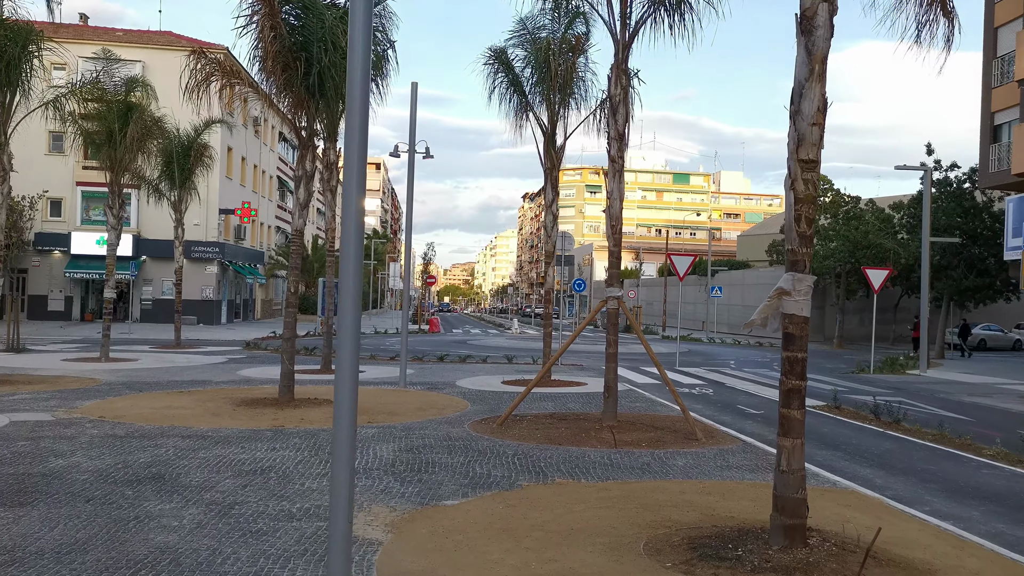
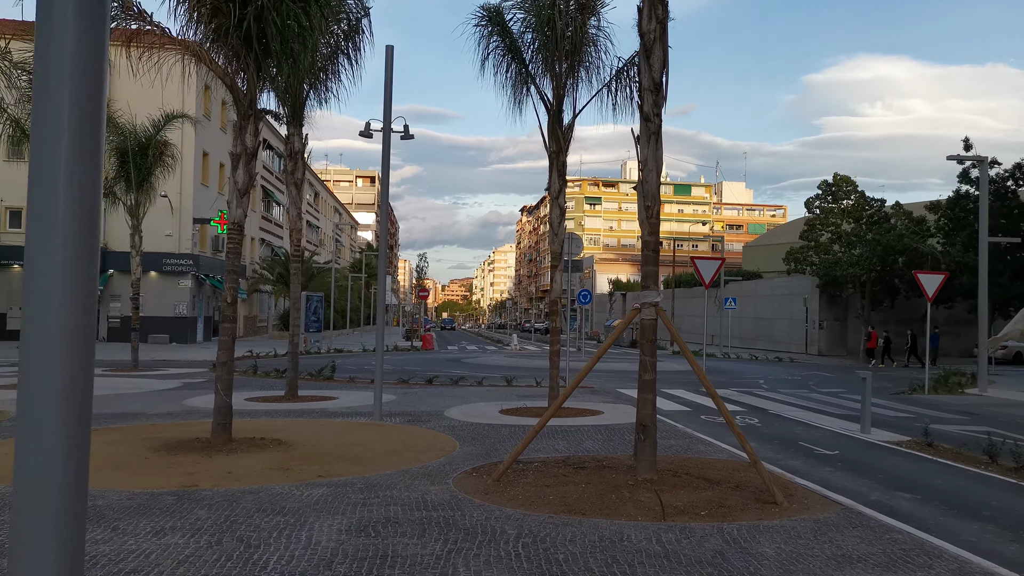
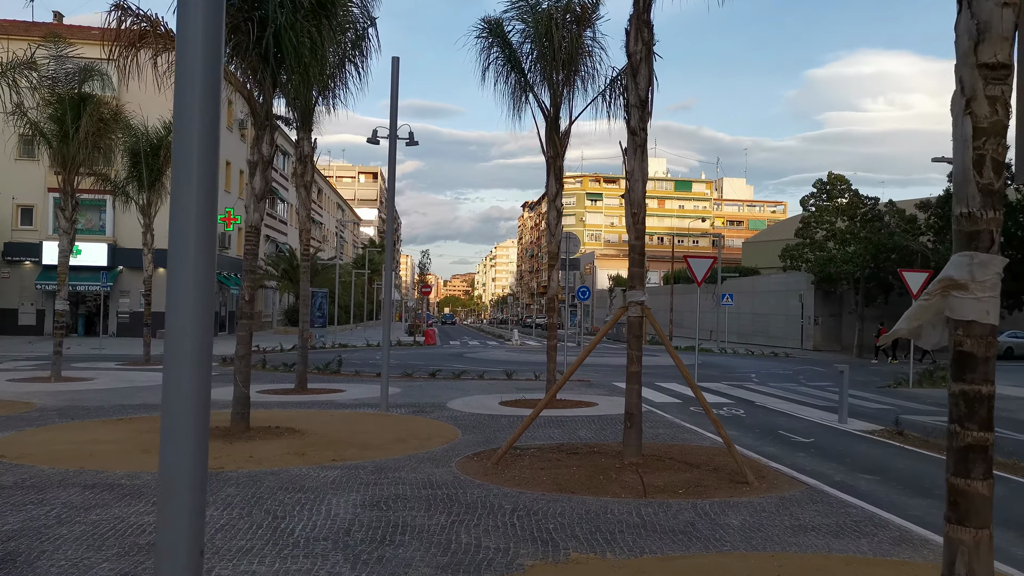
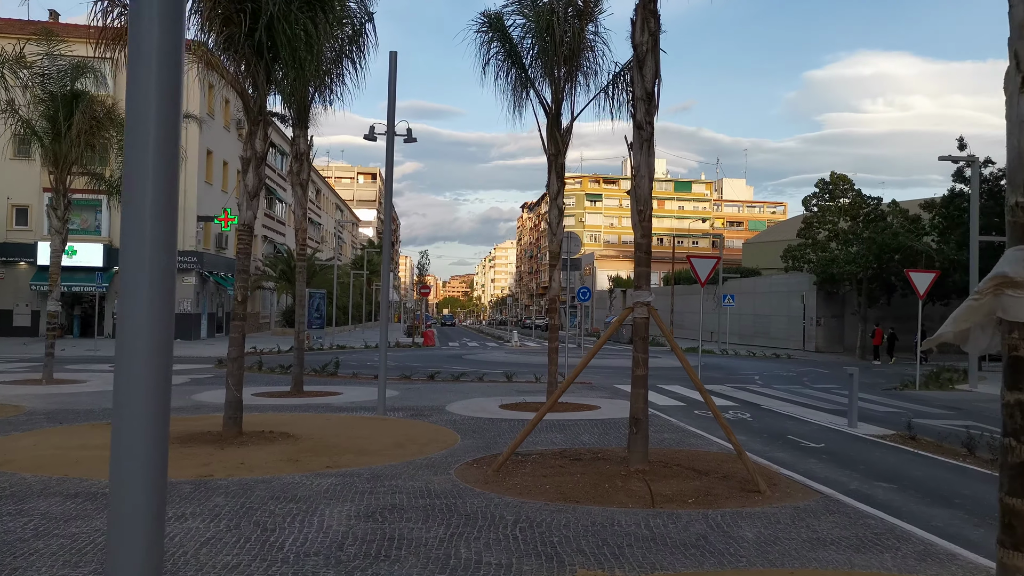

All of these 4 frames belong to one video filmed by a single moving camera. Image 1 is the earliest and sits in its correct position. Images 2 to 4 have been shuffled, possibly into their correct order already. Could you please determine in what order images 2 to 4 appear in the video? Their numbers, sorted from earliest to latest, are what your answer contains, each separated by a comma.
3, 4, 2
